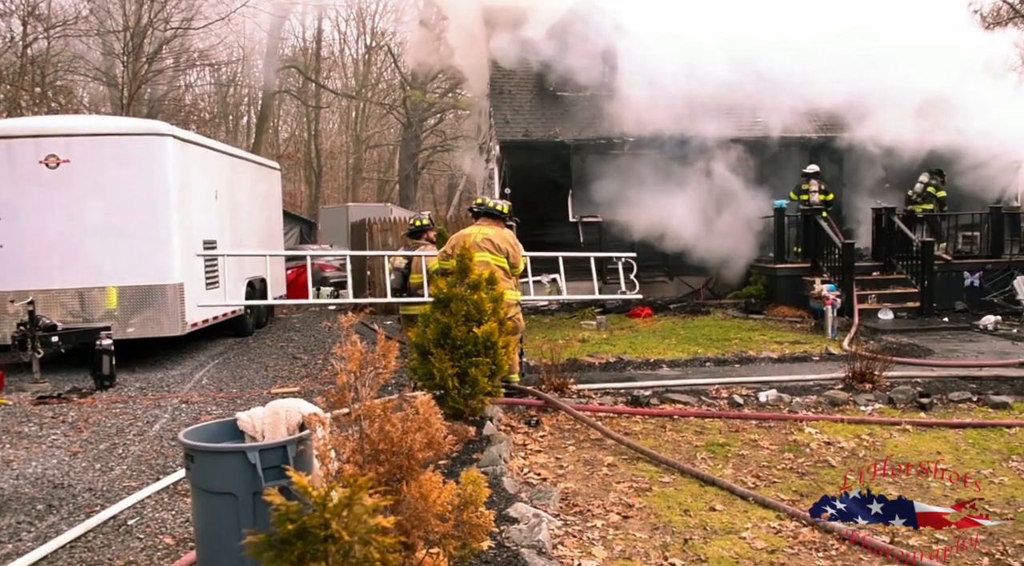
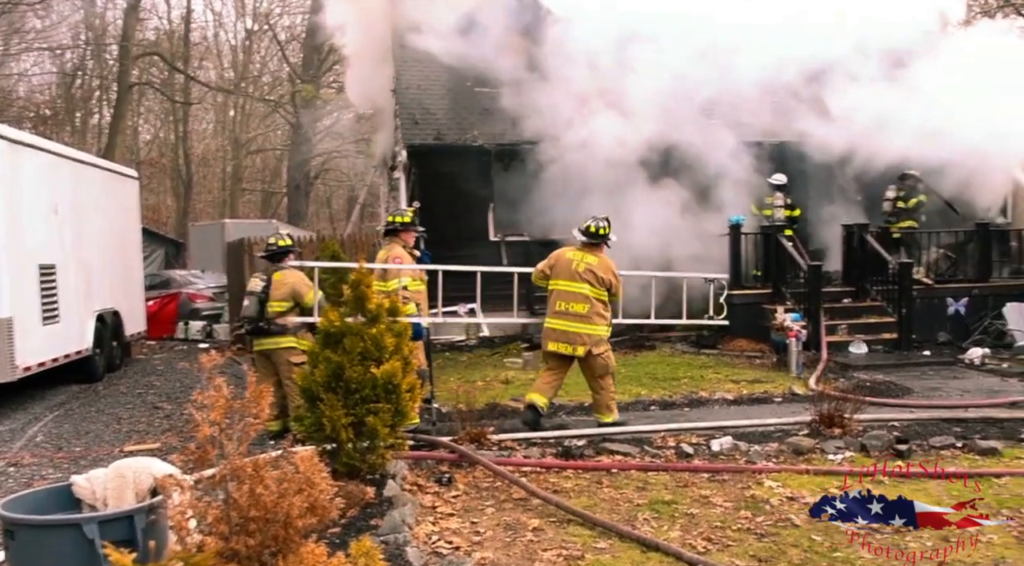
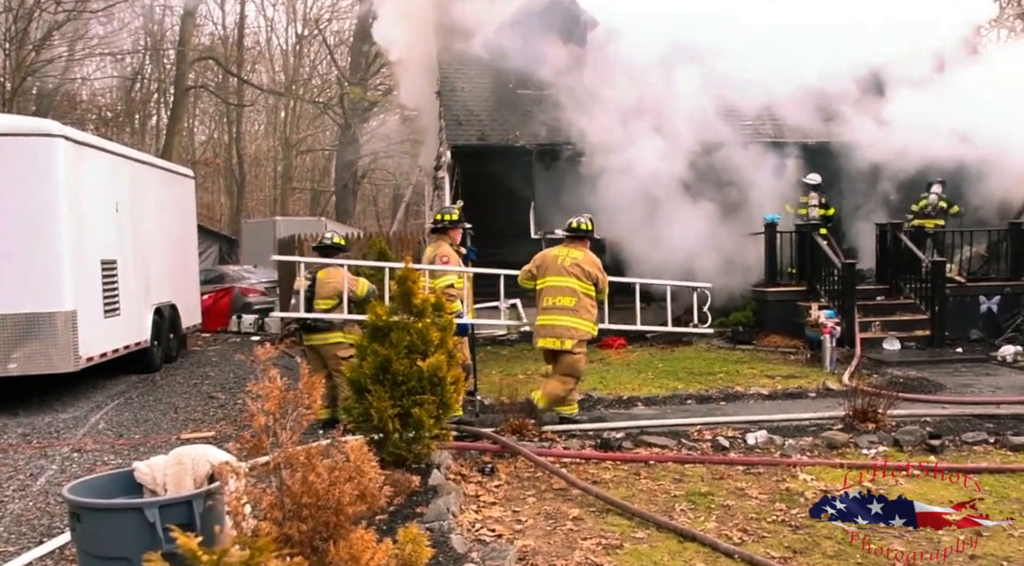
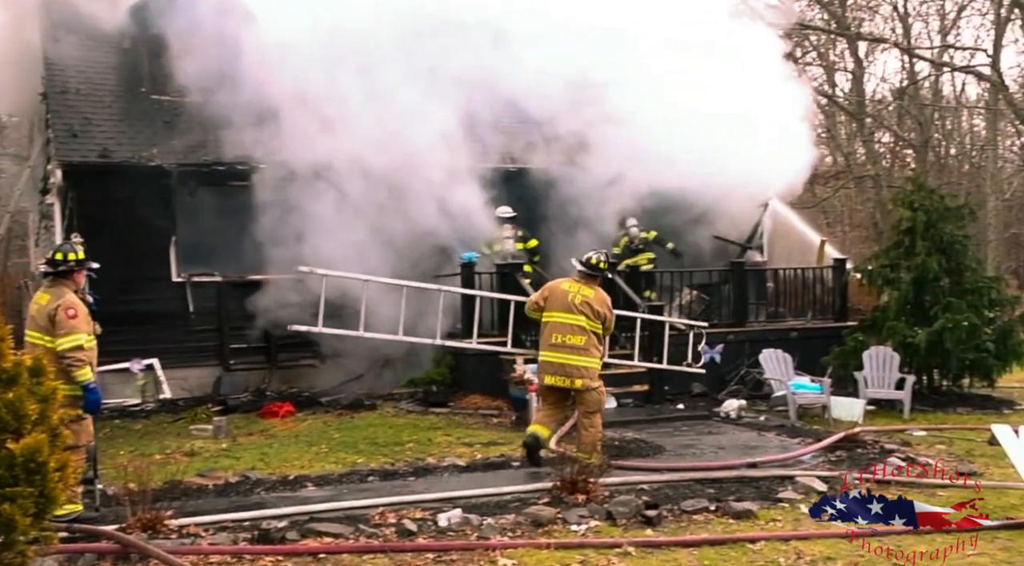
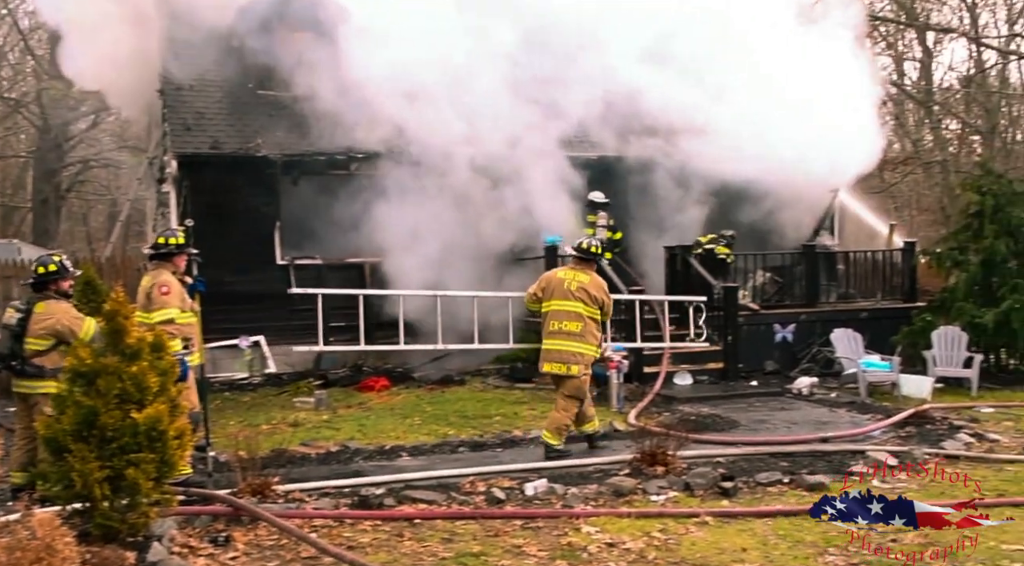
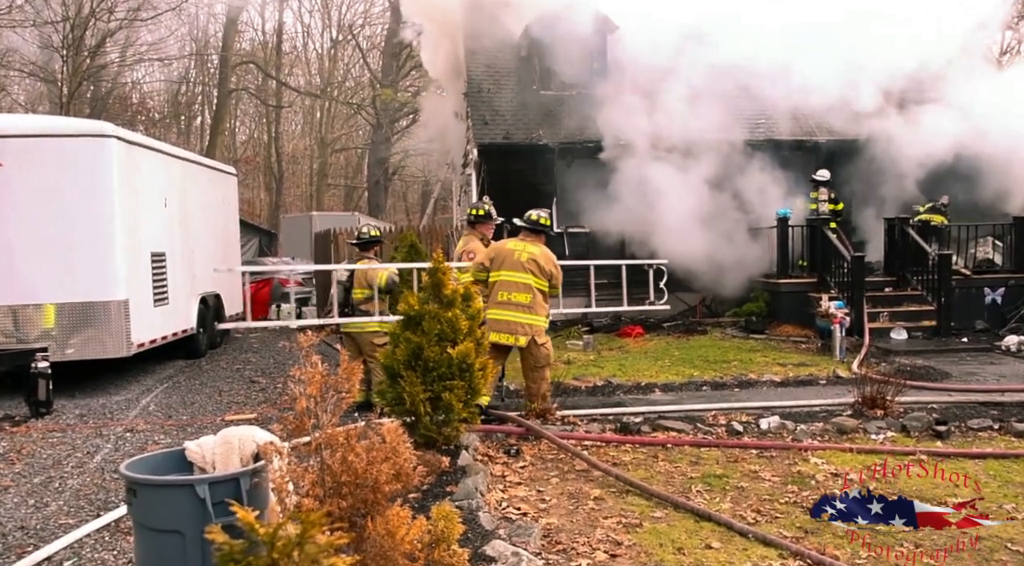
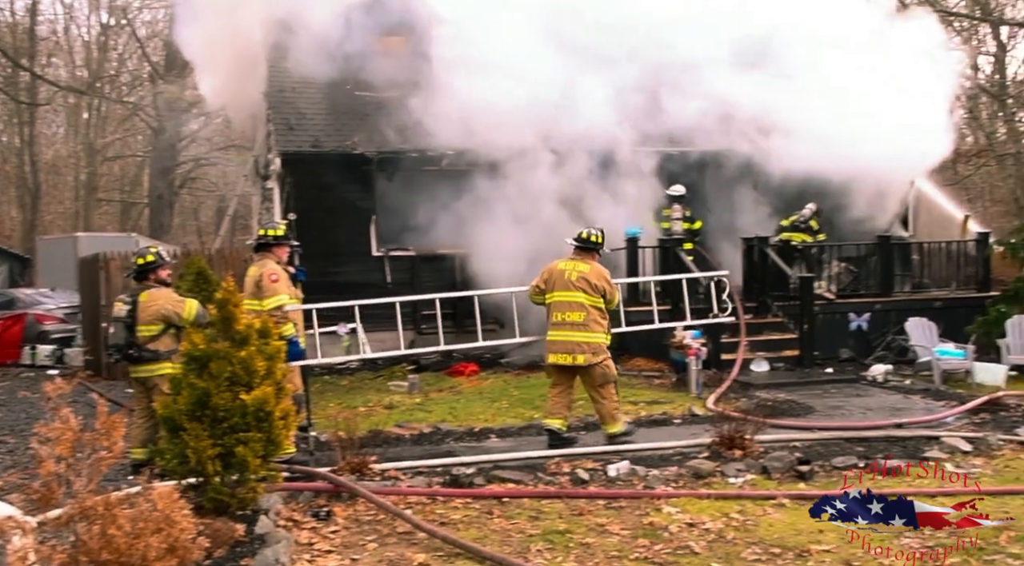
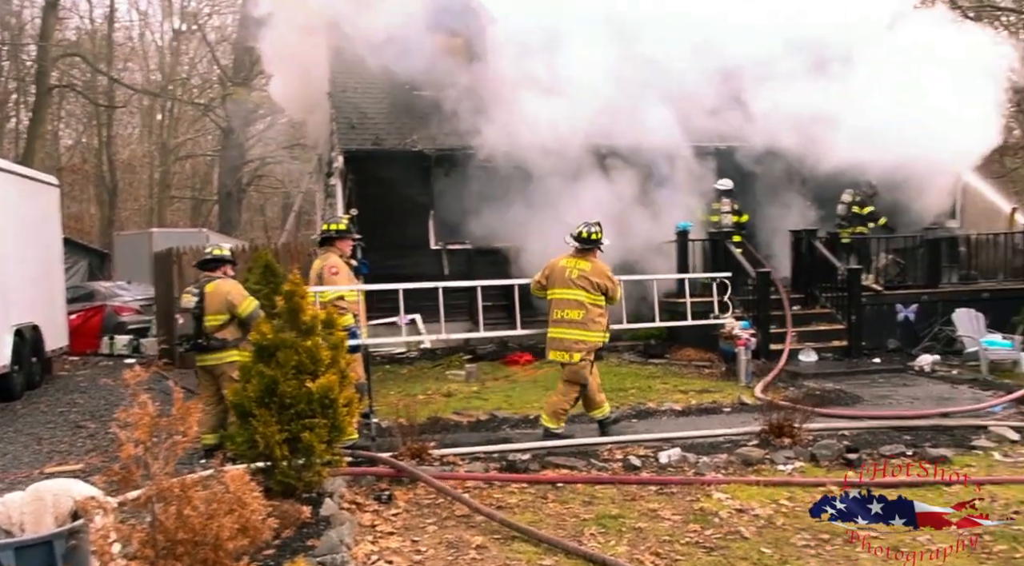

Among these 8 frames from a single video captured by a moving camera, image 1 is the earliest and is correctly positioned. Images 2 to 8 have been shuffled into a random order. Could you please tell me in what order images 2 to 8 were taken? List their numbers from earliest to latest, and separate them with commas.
6, 3, 2, 8, 7, 5, 4
